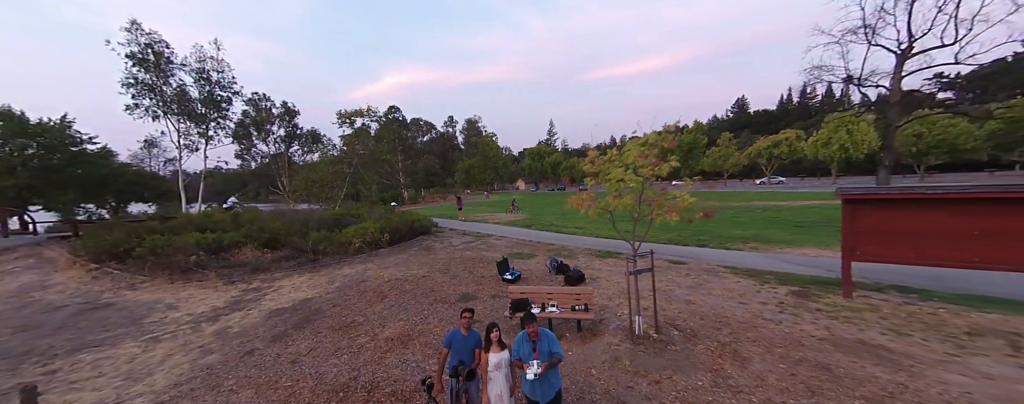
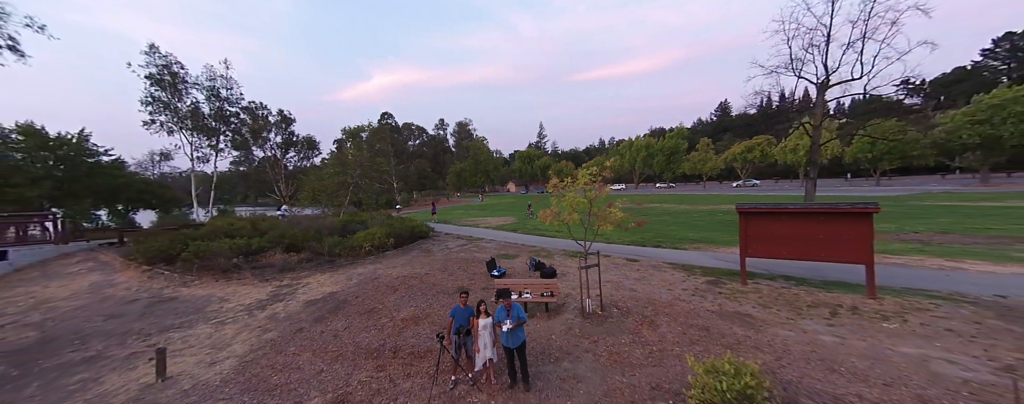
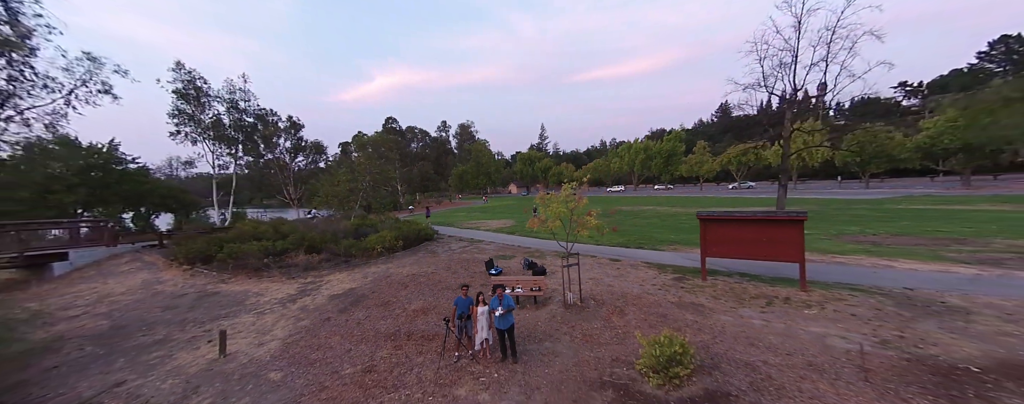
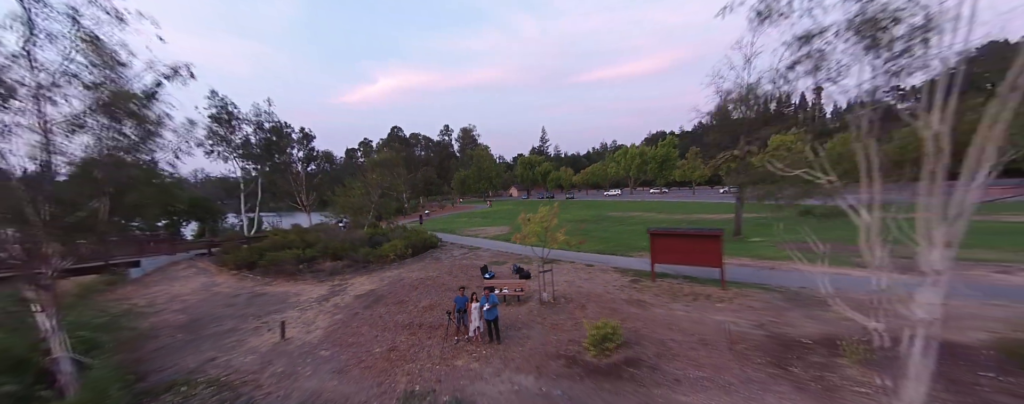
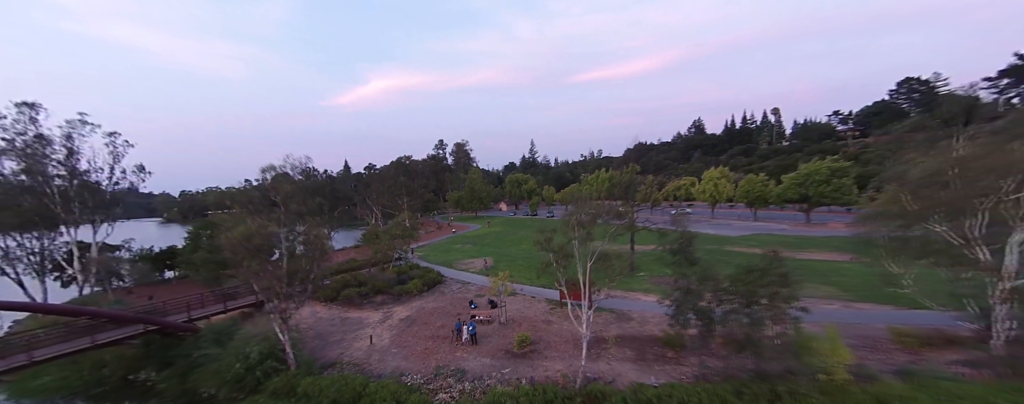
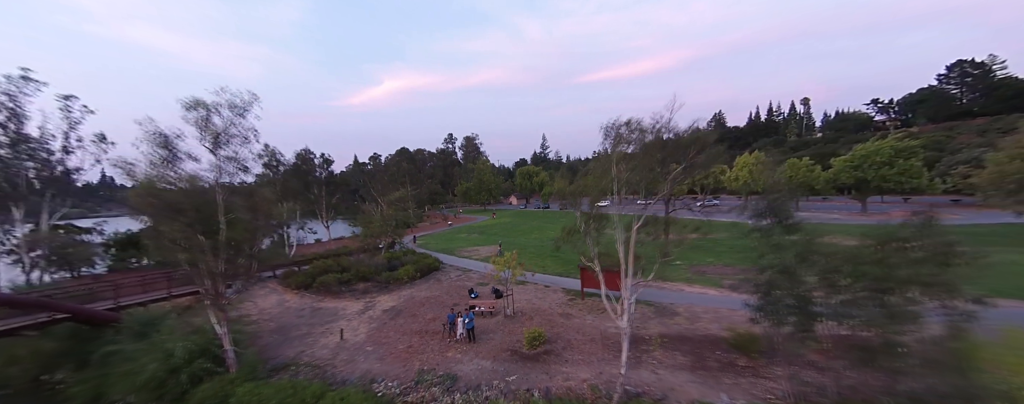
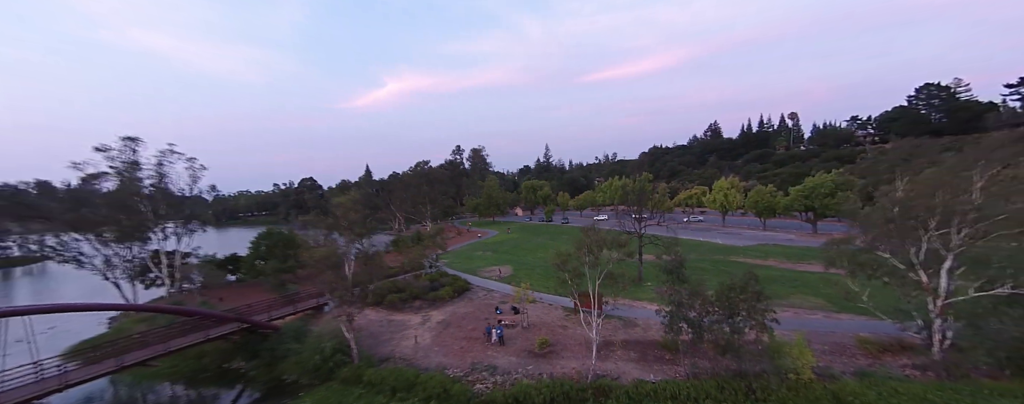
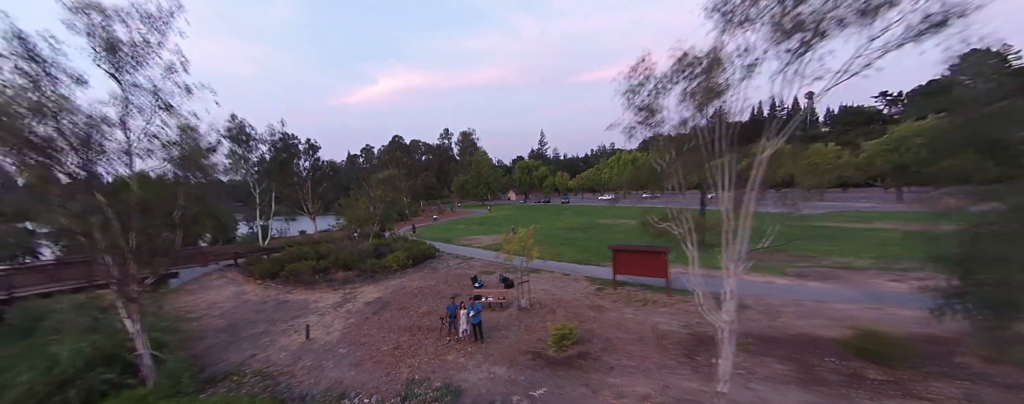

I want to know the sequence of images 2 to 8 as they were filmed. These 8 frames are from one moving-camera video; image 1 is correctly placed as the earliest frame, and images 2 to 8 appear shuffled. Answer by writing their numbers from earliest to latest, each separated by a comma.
2, 3, 4, 8, 6, 5, 7
